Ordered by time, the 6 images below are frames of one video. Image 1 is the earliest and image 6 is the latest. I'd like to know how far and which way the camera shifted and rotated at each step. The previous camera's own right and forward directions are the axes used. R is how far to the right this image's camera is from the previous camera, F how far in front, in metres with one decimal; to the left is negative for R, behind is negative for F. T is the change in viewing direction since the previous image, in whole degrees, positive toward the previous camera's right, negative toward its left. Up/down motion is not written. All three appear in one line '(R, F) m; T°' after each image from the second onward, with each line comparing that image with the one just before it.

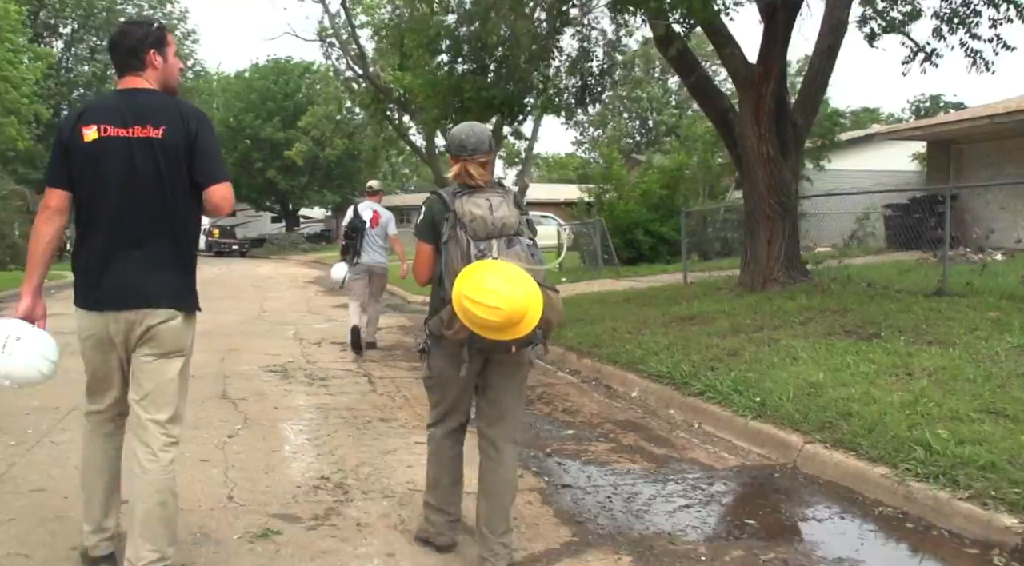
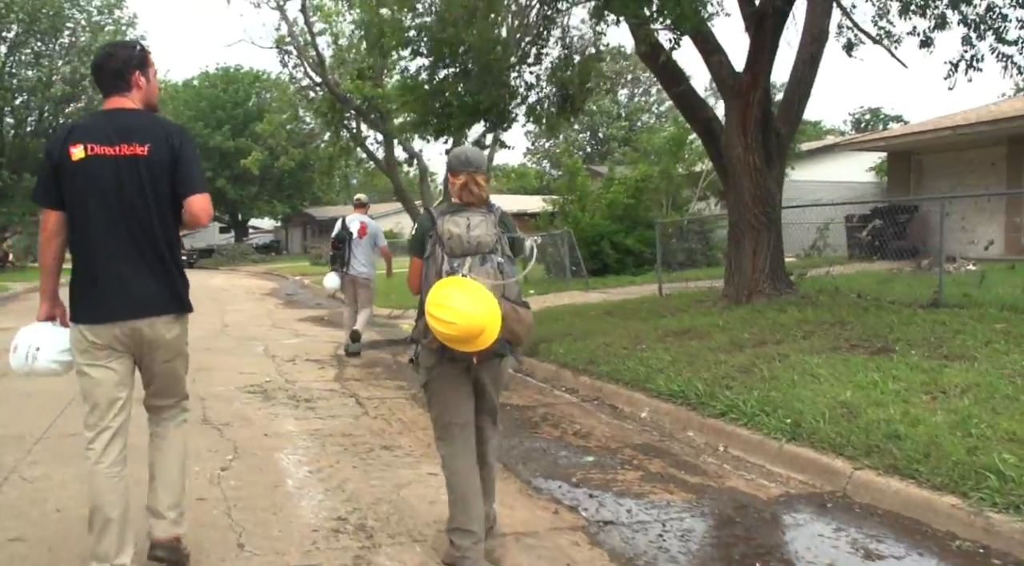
(-0.5, +0.4) m; +4°
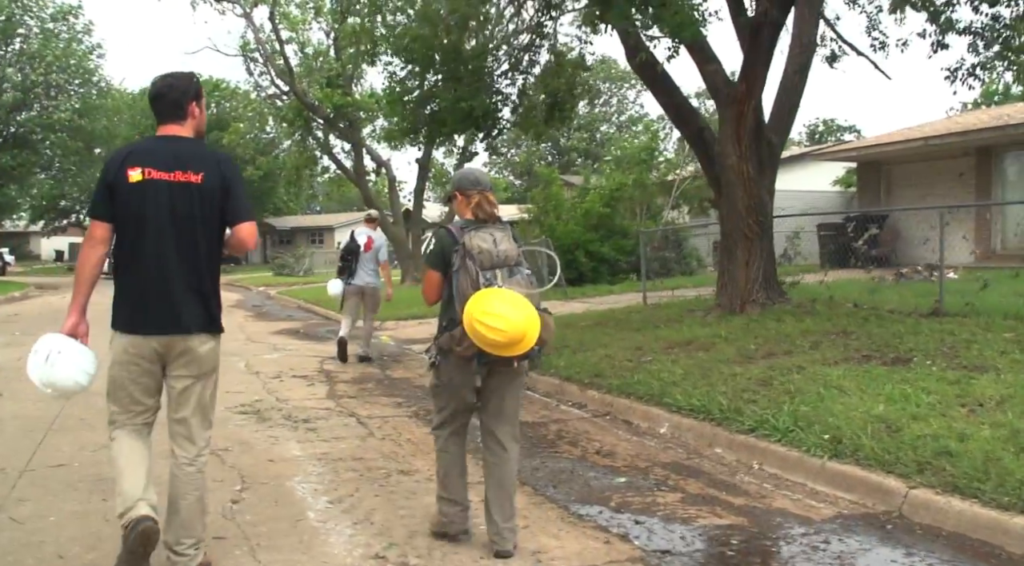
(-0.4, +0.3) m; +3°
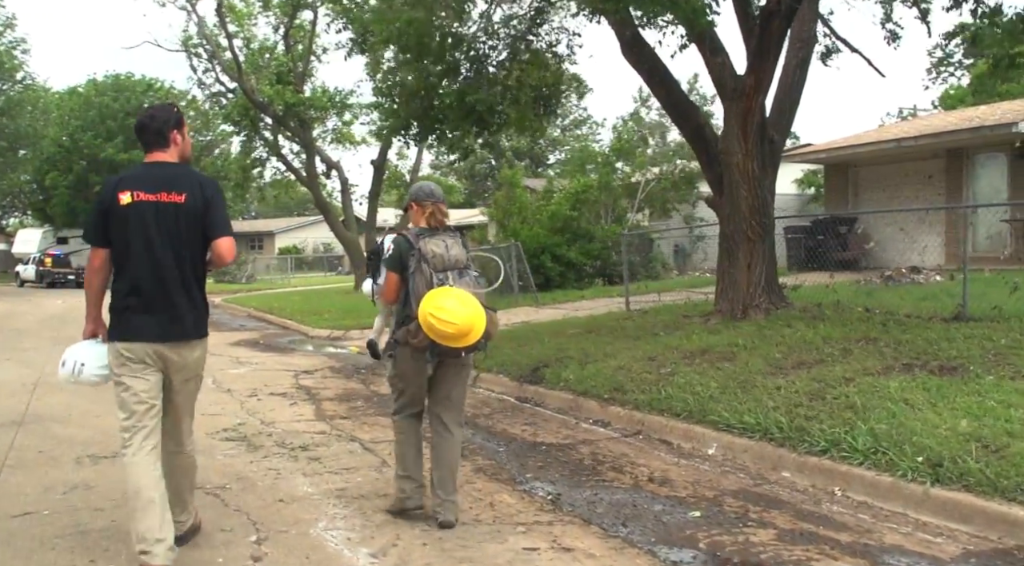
(-0.7, +0.7) m; +4°
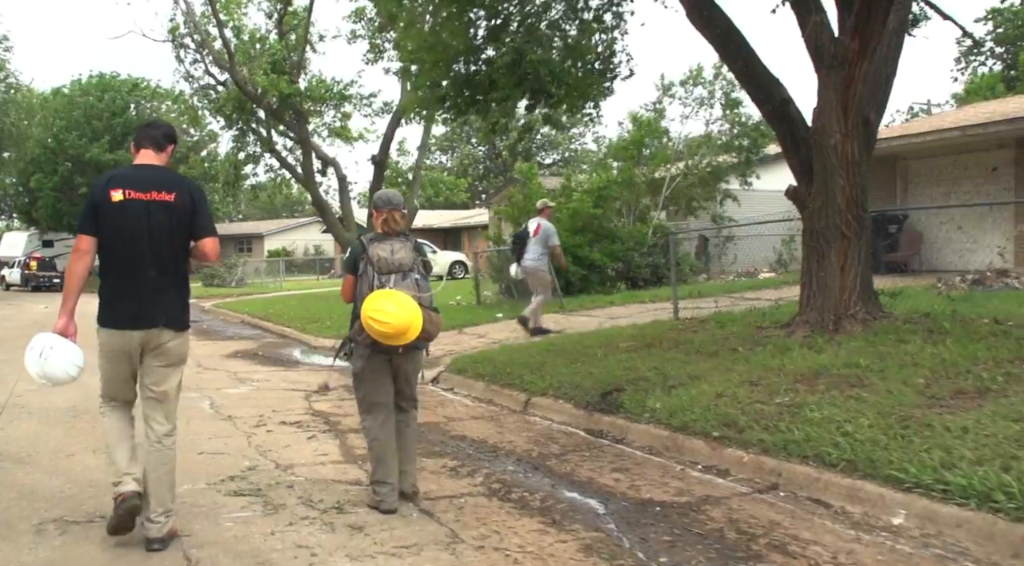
(-0.7, +1.6) m; +1°
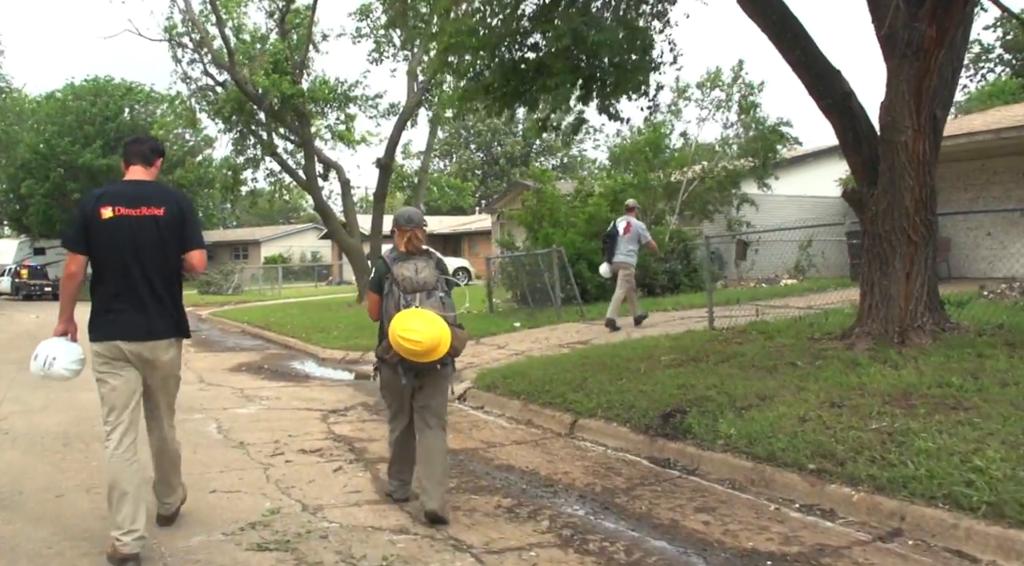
(-0.4, +0.8) m; 0°
